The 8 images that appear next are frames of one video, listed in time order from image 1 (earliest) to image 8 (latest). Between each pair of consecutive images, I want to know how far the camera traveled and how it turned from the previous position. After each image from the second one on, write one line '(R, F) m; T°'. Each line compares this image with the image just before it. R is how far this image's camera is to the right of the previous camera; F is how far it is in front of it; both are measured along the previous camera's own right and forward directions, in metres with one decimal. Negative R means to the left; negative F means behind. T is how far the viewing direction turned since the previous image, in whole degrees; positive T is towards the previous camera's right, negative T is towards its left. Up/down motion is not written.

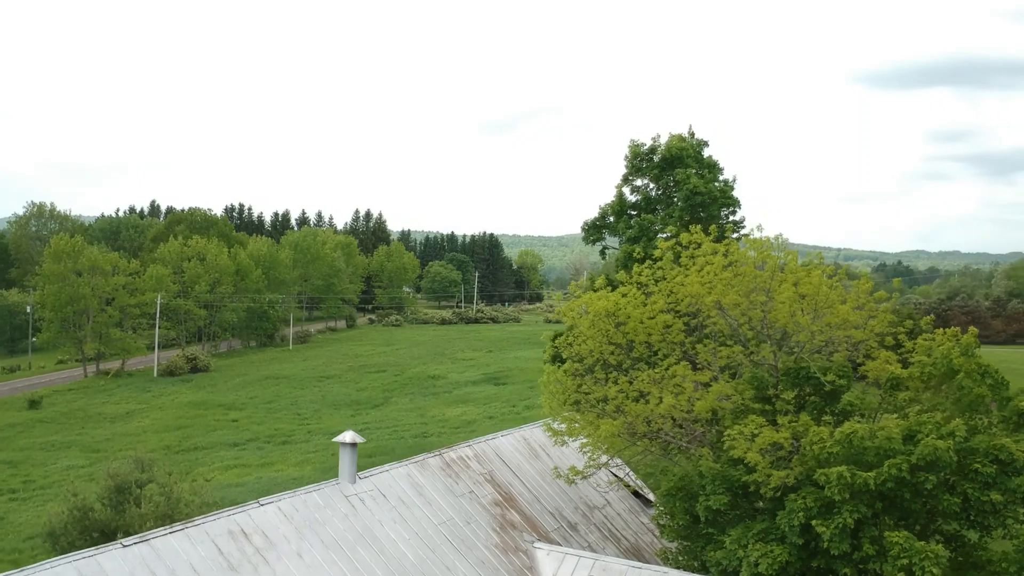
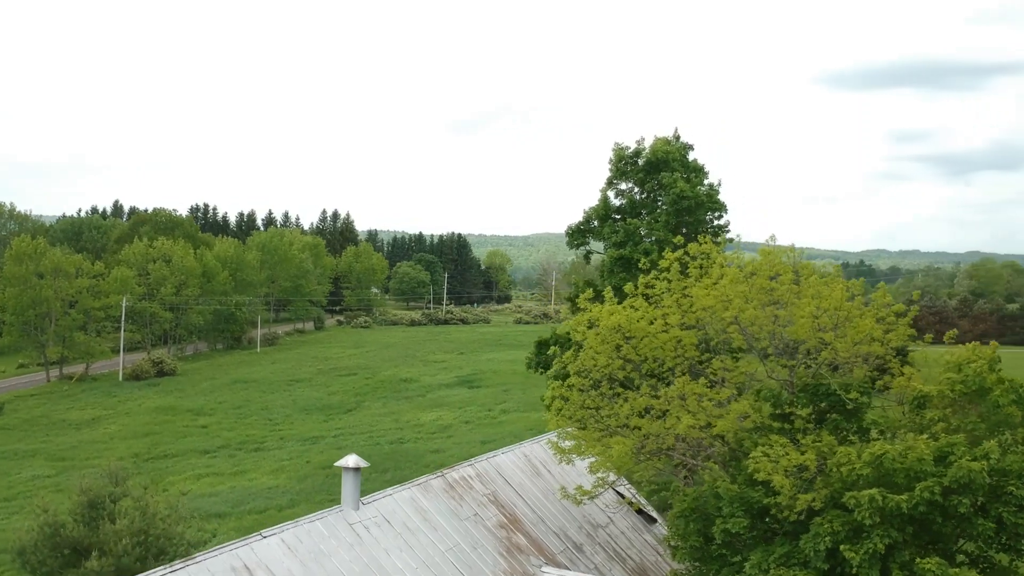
(-0.5, +0.5) m; +2°
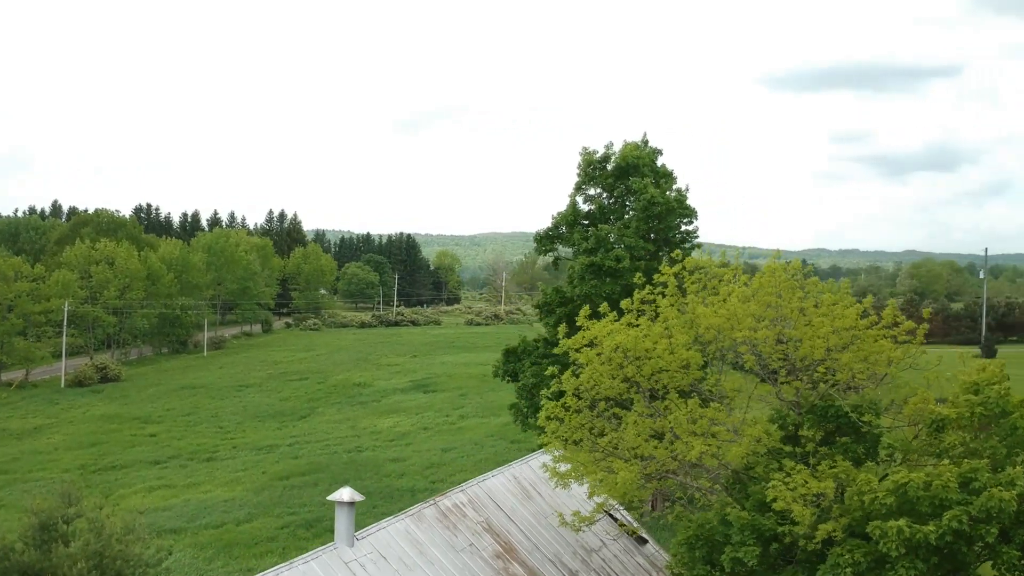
(-0.5, +0.6) m; +3°
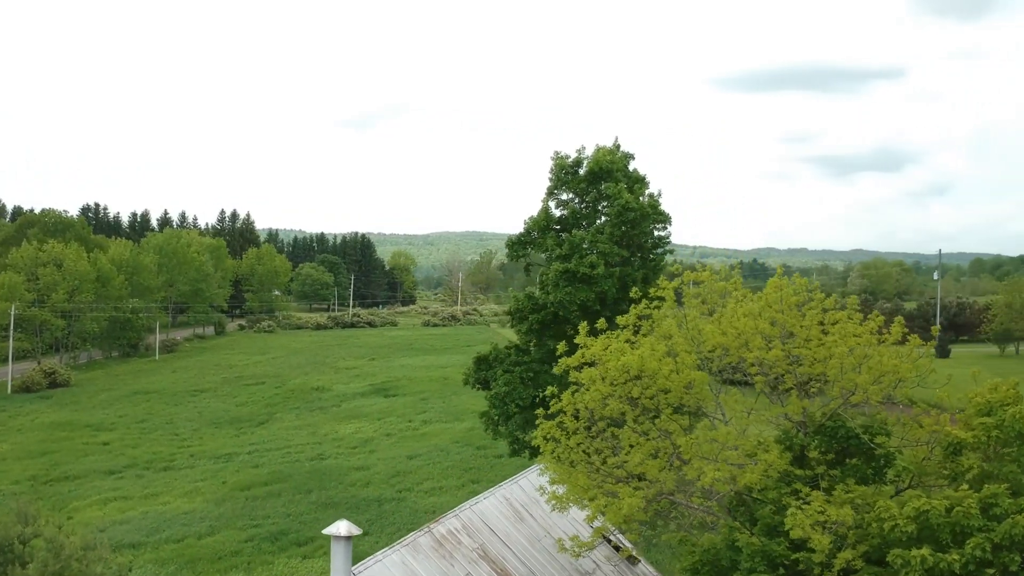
(-0.5, +0.5) m; +3°
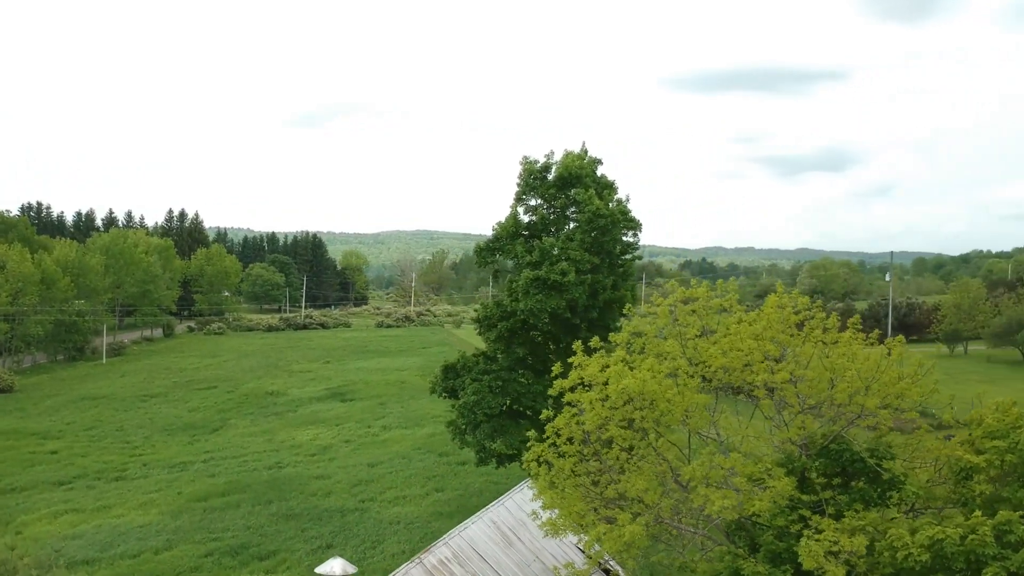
(-0.4, +0.4) m; +3°
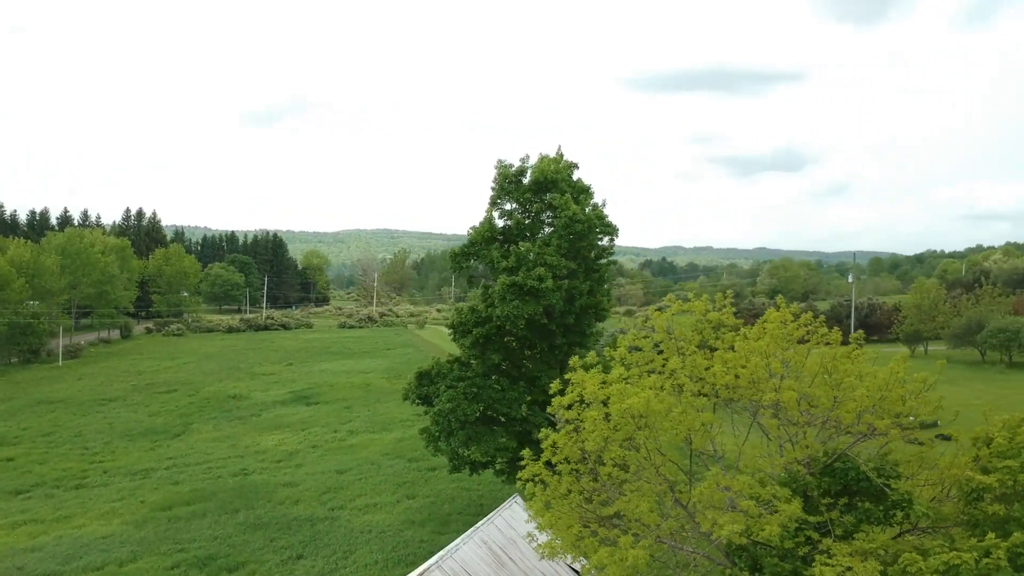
(-0.4, +0.4) m; +2°
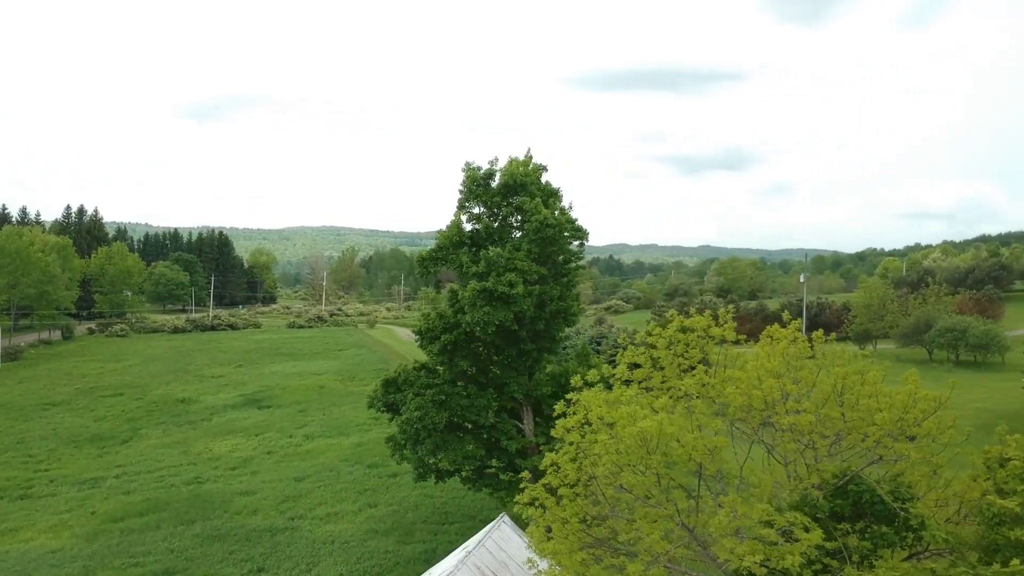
(-0.5, +0.5) m; +3°
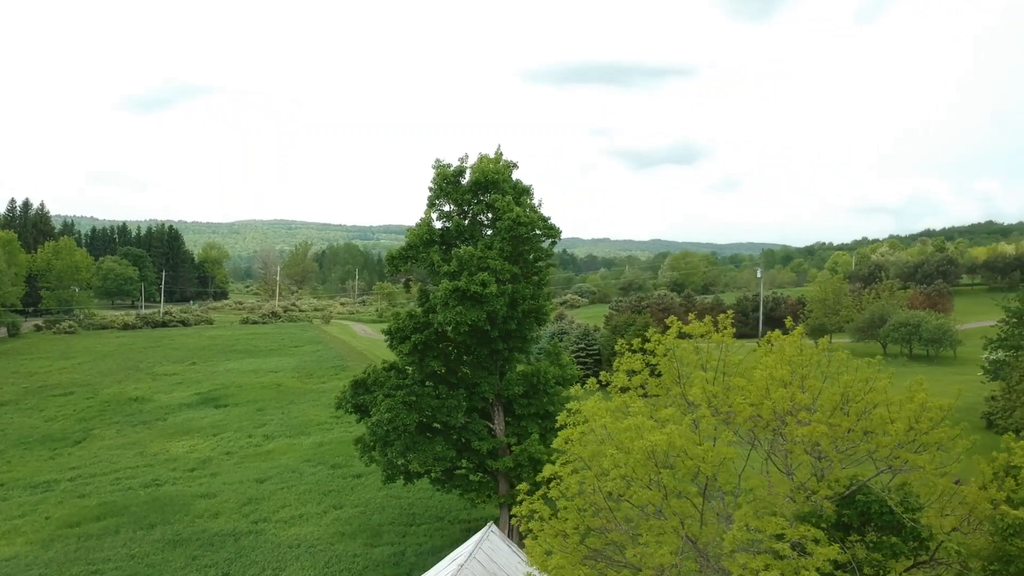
(-0.4, +0.3) m; +3°
